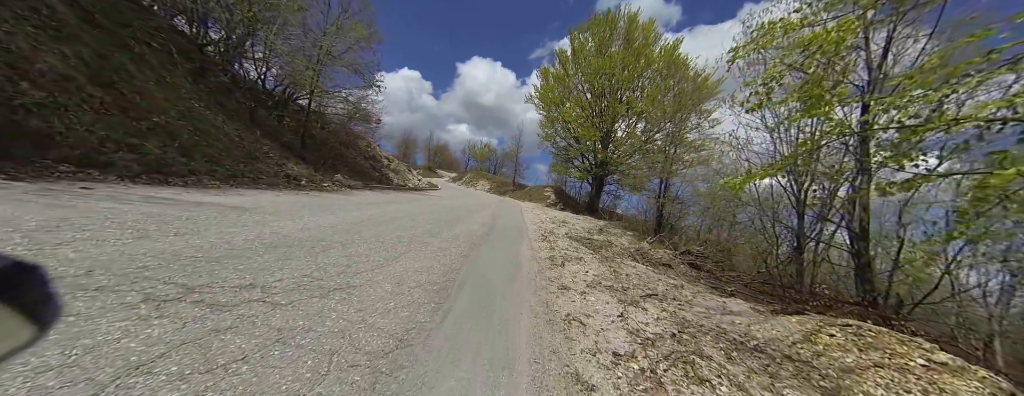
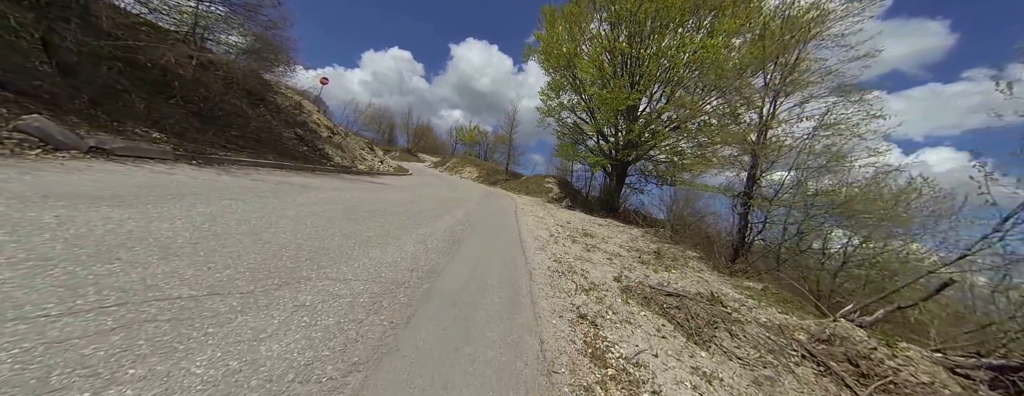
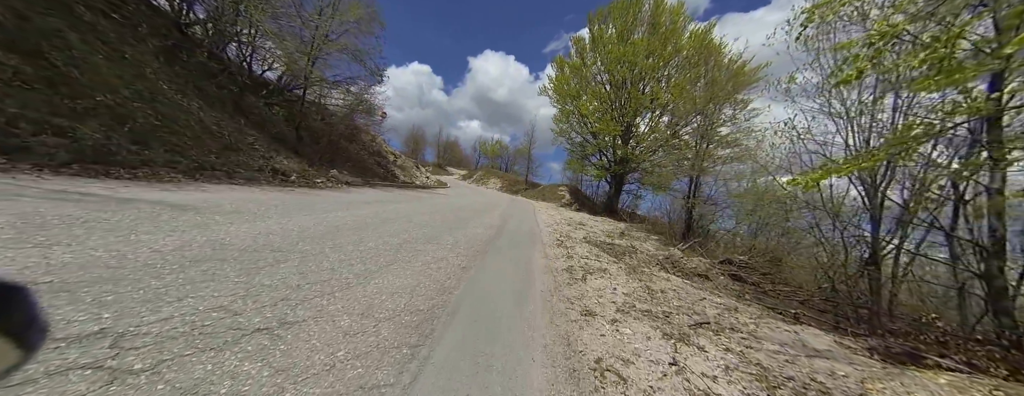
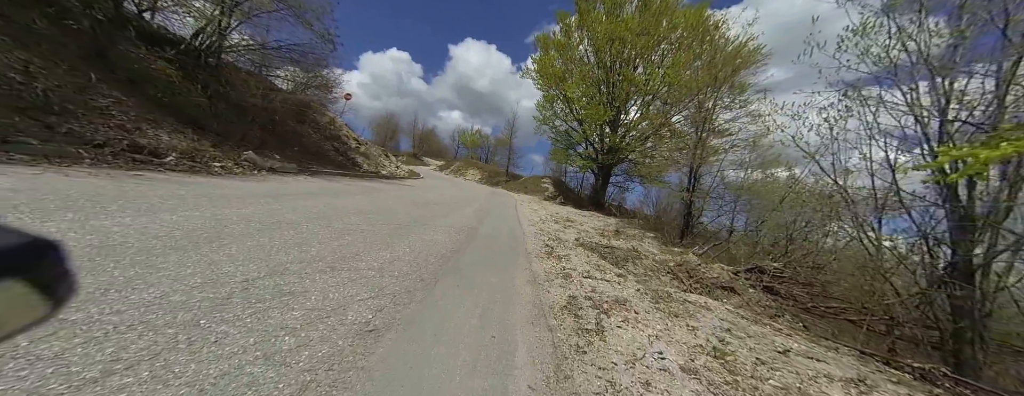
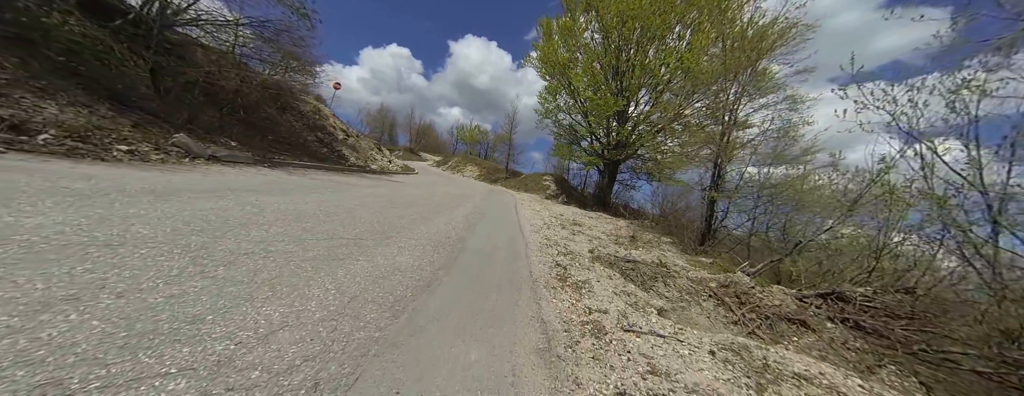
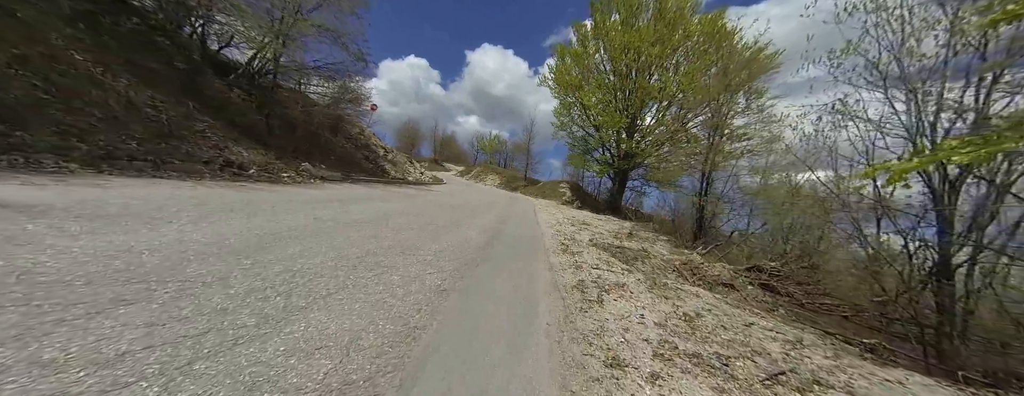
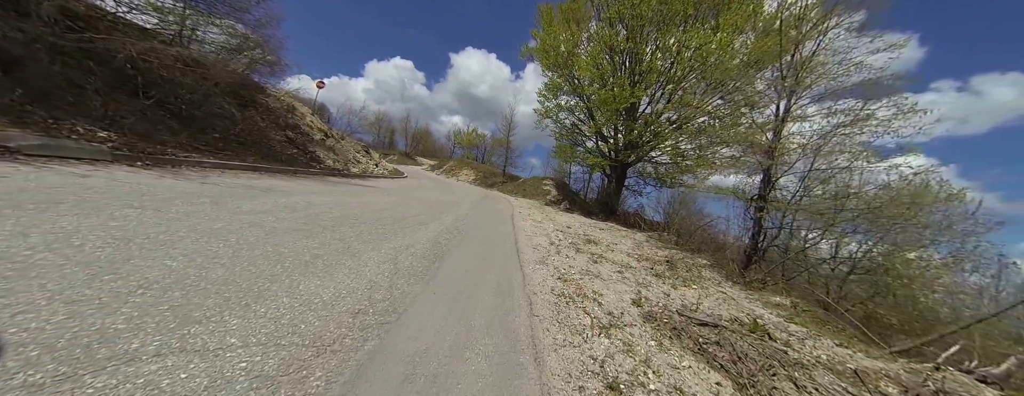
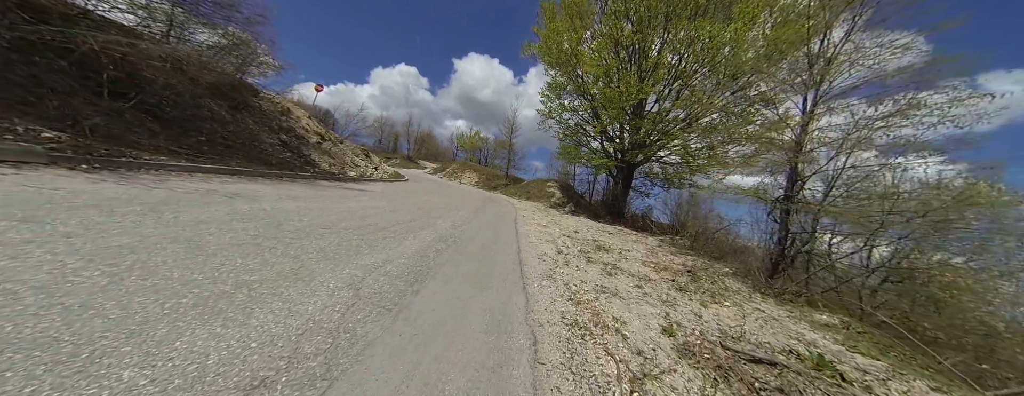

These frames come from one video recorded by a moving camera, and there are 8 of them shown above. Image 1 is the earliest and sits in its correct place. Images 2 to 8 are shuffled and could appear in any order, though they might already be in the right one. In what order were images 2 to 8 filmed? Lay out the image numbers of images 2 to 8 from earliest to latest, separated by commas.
3, 6, 4, 5, 2, 7, 8
